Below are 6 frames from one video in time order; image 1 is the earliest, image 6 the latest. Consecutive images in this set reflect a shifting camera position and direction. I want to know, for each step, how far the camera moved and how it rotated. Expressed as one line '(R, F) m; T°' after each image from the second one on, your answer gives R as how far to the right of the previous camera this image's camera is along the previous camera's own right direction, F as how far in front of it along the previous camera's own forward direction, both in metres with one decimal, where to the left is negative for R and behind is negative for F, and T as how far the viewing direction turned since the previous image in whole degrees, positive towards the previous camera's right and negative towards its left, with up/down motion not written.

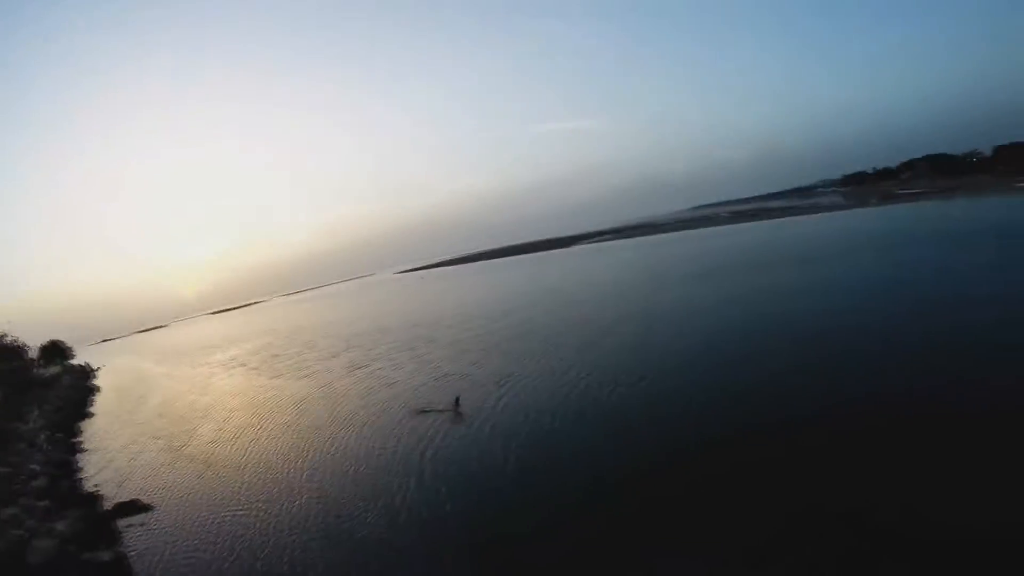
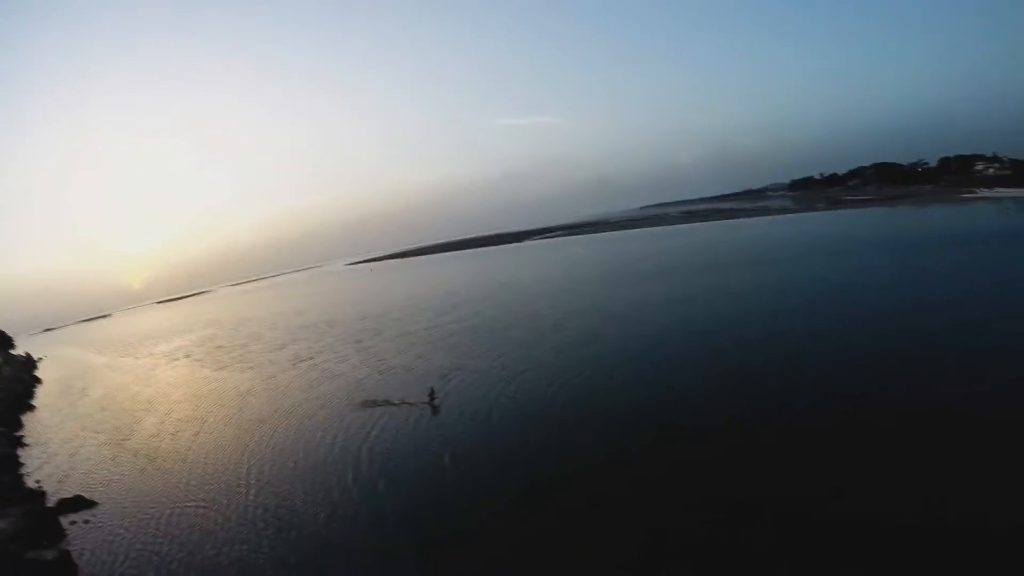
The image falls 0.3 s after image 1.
(+0.4, +0.2) m; +3°
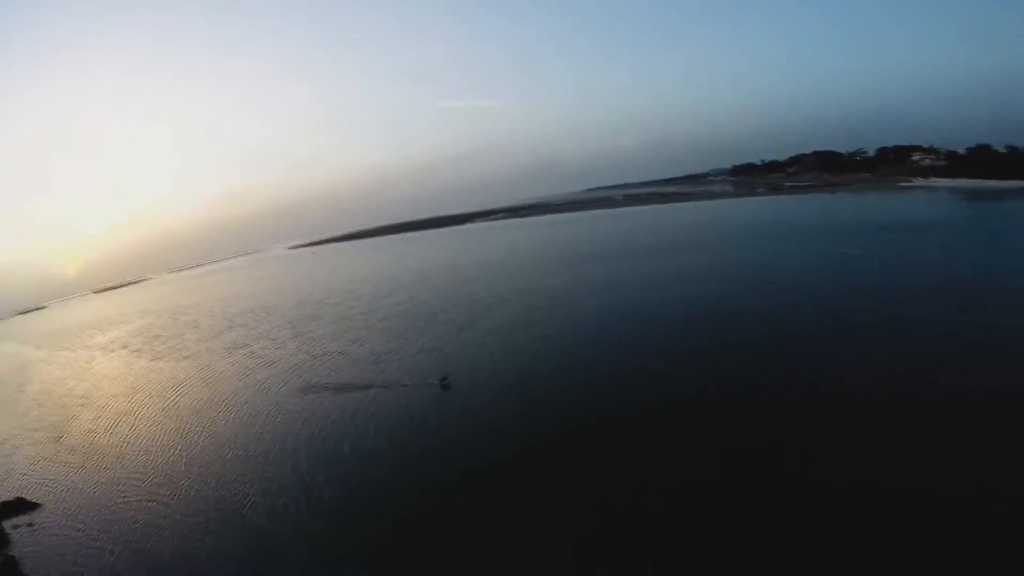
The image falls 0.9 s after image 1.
(+0.6, +0.1) m; +3°
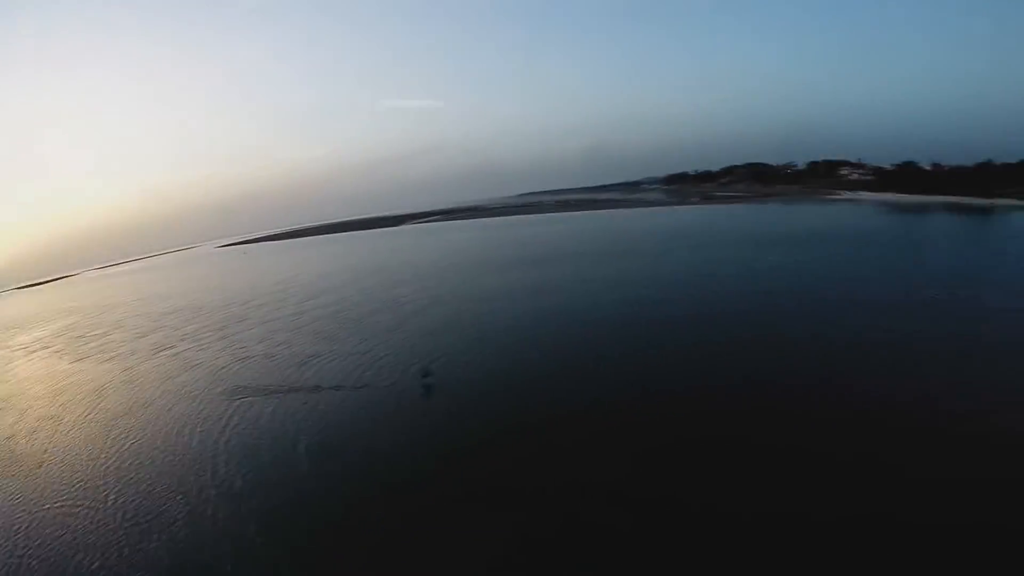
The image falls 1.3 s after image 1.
(+0.5, -0.1) m; +4°
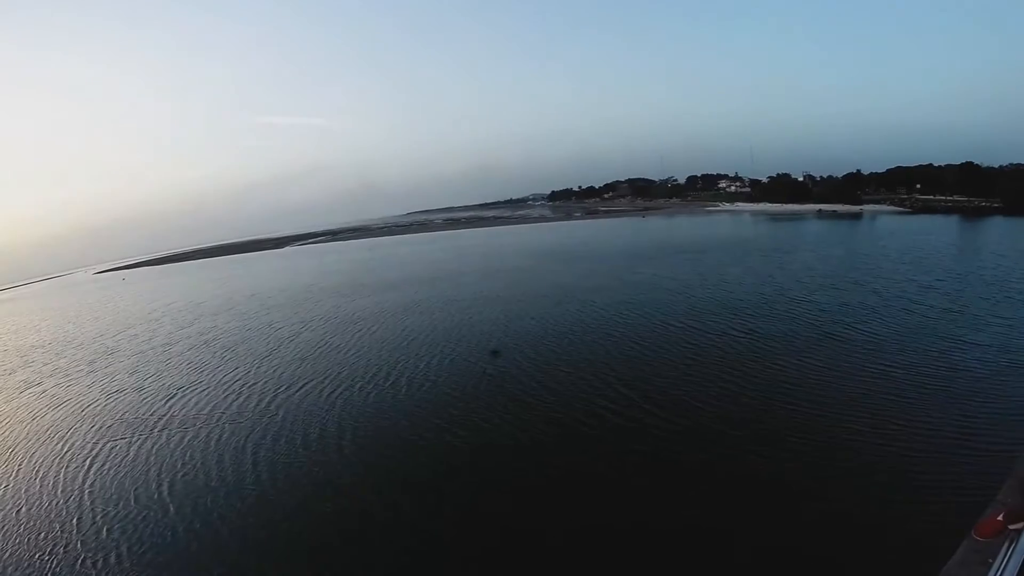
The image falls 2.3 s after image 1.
(+0.8, -0.3) m; +7°
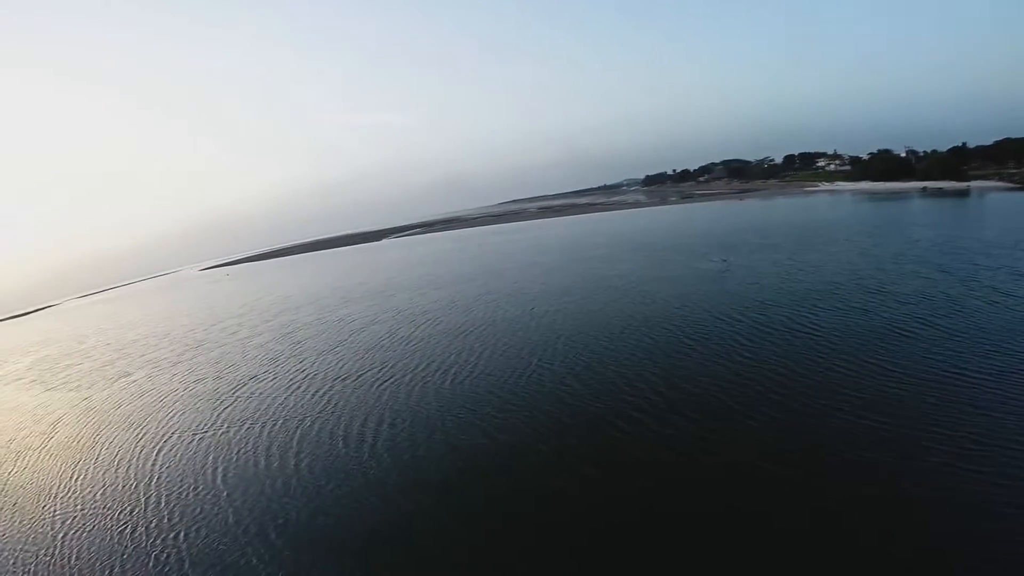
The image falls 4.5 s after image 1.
(-0.7, +0.1) m; -6°
